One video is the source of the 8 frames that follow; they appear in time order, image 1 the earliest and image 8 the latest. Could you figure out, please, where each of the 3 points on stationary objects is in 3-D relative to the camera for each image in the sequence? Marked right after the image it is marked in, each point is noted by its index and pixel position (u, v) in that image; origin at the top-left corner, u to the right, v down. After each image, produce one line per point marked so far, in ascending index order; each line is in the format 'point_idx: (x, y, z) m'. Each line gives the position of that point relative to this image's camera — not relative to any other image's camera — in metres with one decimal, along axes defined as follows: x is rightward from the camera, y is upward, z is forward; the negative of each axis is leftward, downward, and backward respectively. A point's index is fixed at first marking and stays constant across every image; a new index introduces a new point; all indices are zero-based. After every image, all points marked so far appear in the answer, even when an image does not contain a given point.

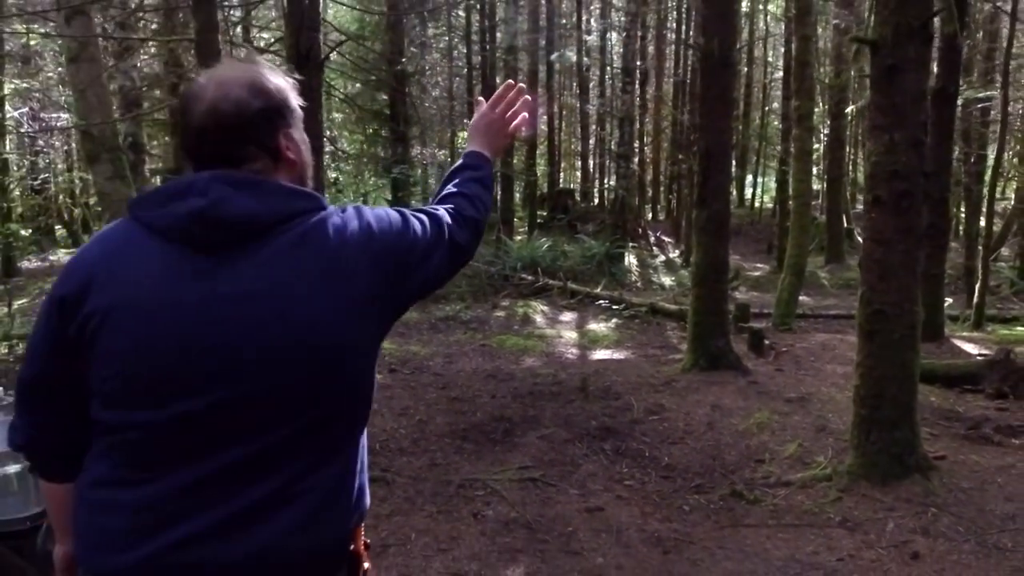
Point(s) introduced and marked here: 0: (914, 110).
0: (+2.6, +1.2, +4.9) m
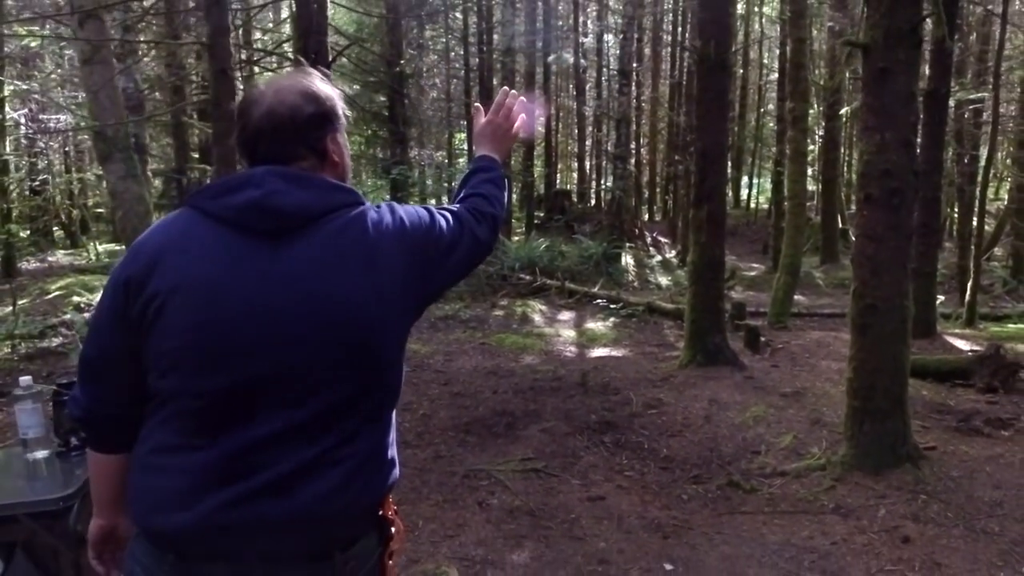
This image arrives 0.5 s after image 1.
0: (+2.7, +1.2, +5.0) m
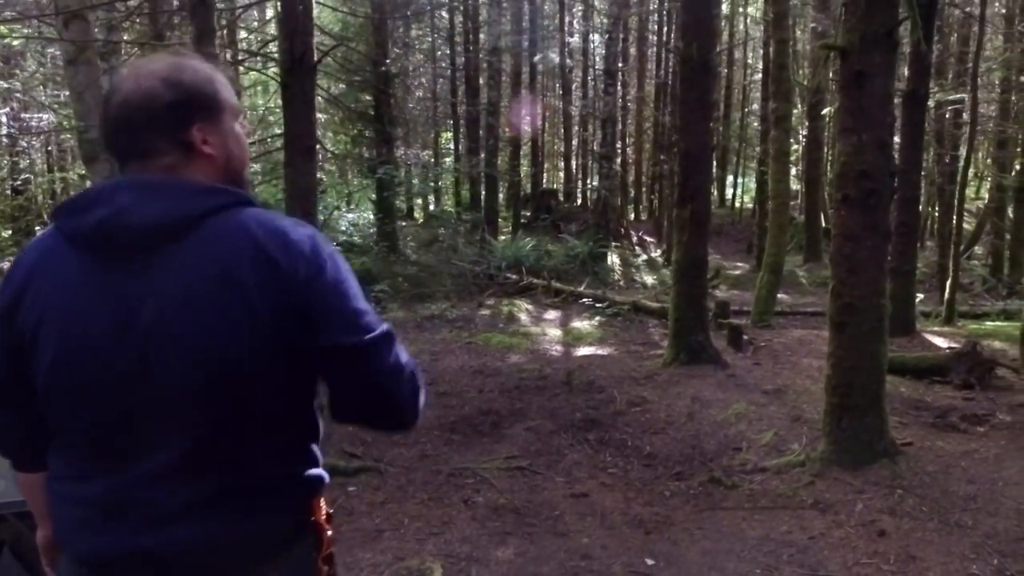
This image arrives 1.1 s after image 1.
0: (+2.5, +1.2, +5.1) m
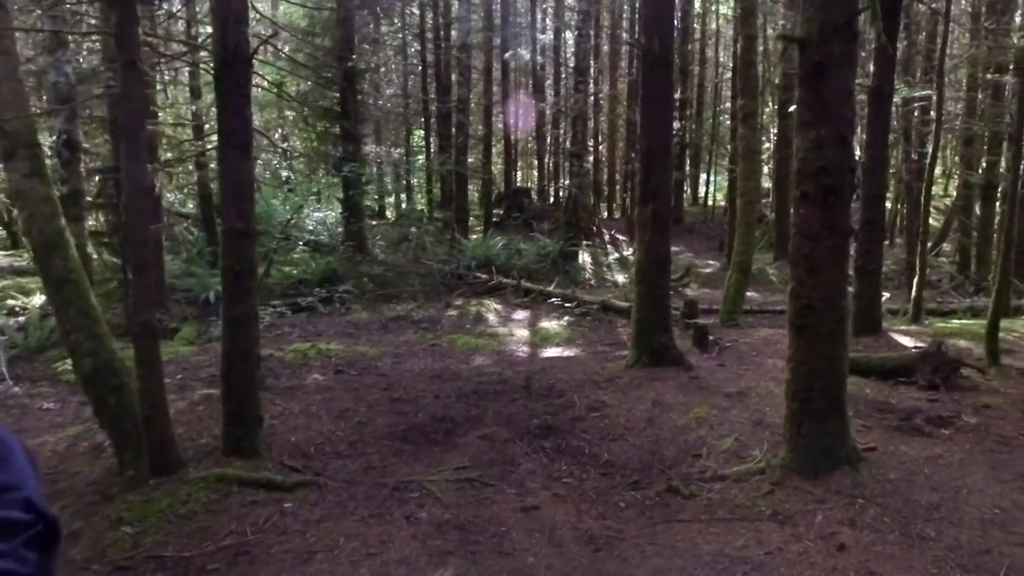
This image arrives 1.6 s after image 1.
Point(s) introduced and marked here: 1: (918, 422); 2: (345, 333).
0: (+2.2, +1.2, +4.9) m
1: (+3.5, -1.2, +6.4) m
2: (-3.1, -0.9, +13.9) m
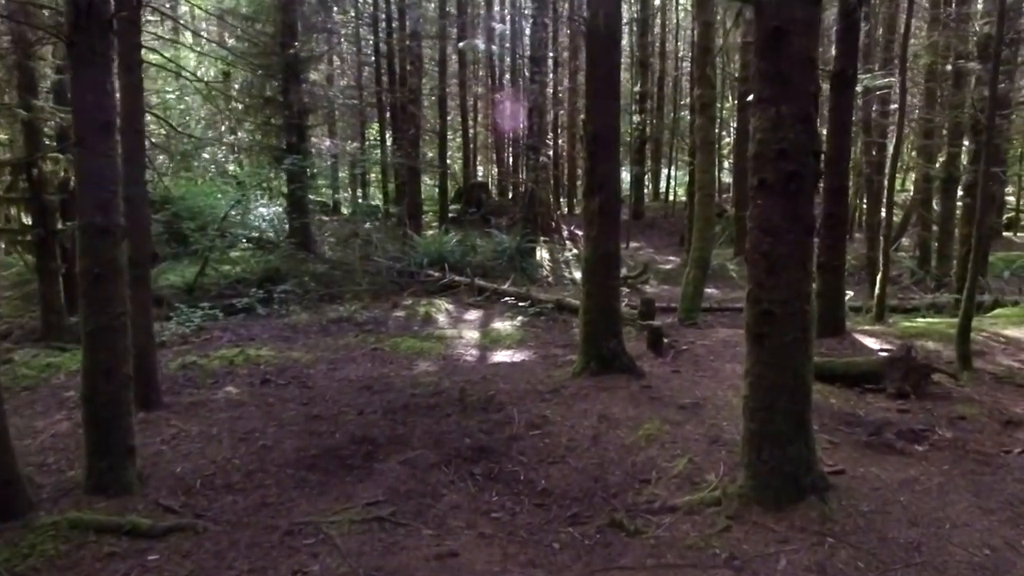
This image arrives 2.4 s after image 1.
0: (+1.7, +1.2, +4.2) m
1: (+2.9, -1.2, +5.8) m
2: (-4.0, -0.9, +13.0) m
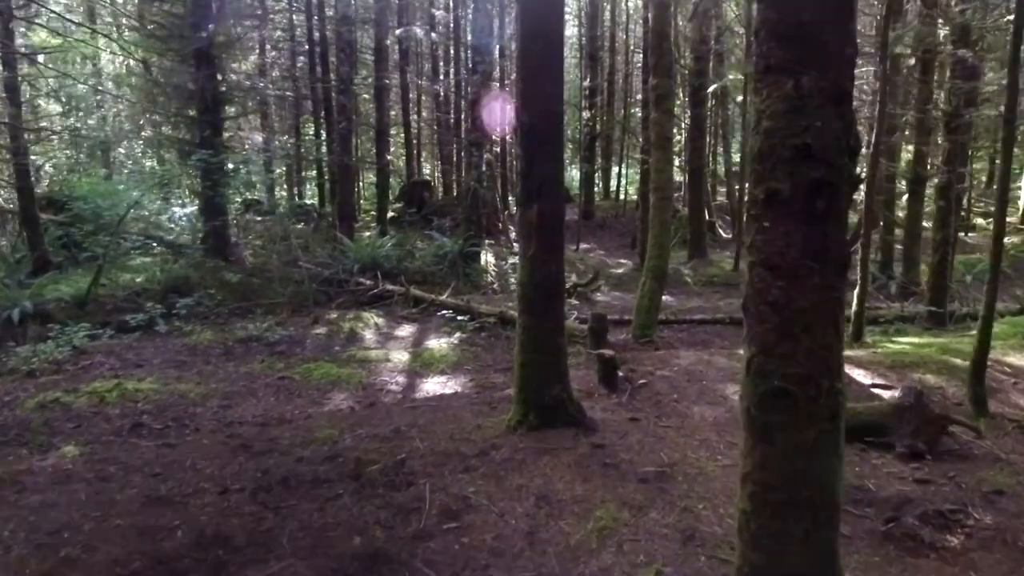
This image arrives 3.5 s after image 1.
0: (+1.2, +0.9, +2.7) m
1: (+2.4, -1.4, +4.4) m
2: (-5.1, -1.1, +11.1) m
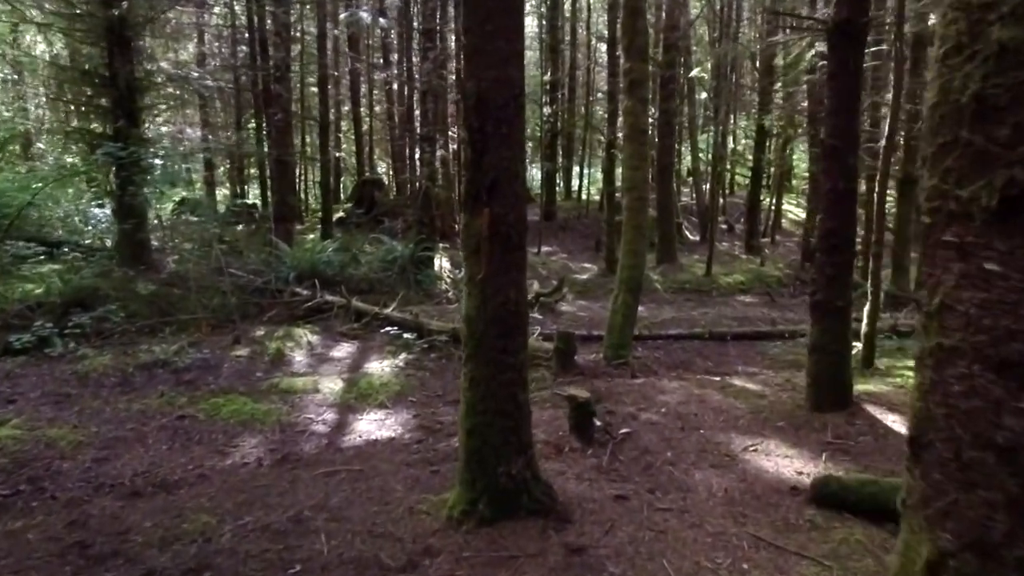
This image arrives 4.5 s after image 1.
0: (+1.0, +0.7, +1.1) m
1: (+2.1, -1.6, +2.8) m
2: (-5.7, -1.3, +9.2) m
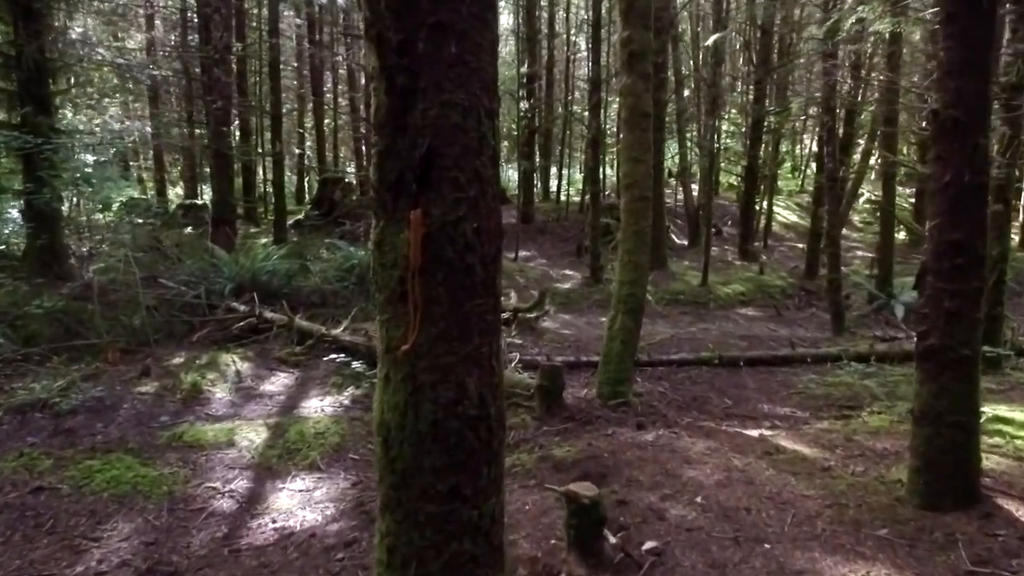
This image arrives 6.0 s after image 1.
0: (+1.0, +0.5, -0.9) m
1: (+2.0, -1.8, +0.8) m
2: (-5.9, -1.6, +6.9) m
